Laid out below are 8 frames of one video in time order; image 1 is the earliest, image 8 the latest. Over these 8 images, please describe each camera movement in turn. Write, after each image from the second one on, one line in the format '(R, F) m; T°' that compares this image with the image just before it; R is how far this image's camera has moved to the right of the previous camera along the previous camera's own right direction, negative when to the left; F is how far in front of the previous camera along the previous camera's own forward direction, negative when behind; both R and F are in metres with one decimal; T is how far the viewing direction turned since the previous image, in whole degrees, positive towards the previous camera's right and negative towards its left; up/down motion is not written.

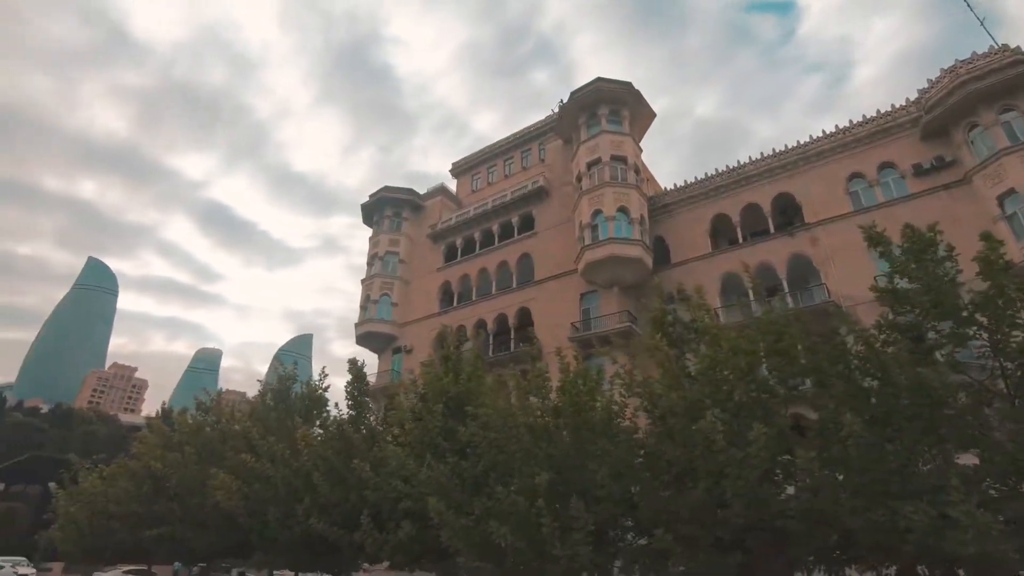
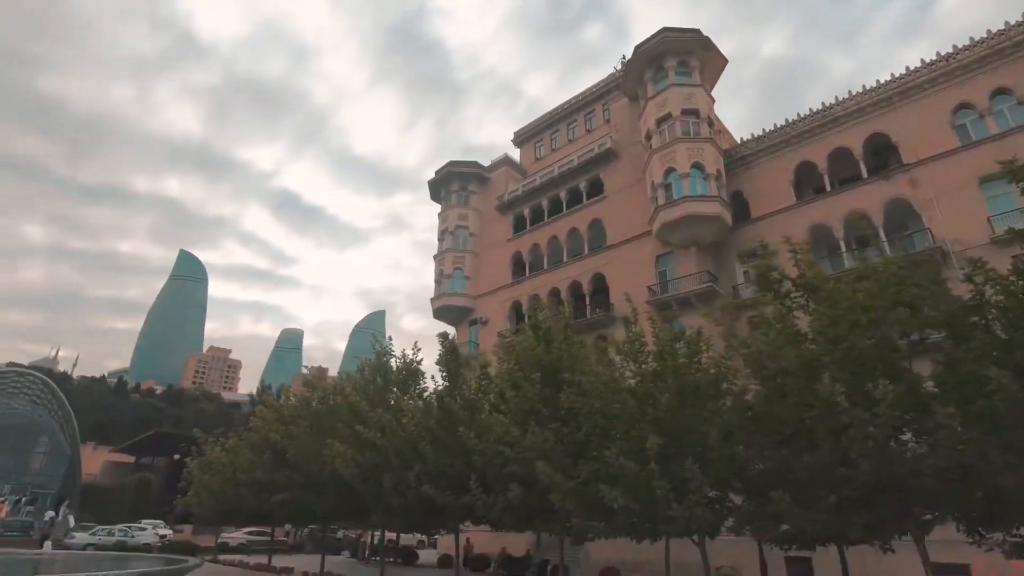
(-0.7, -0.1) m; -7°
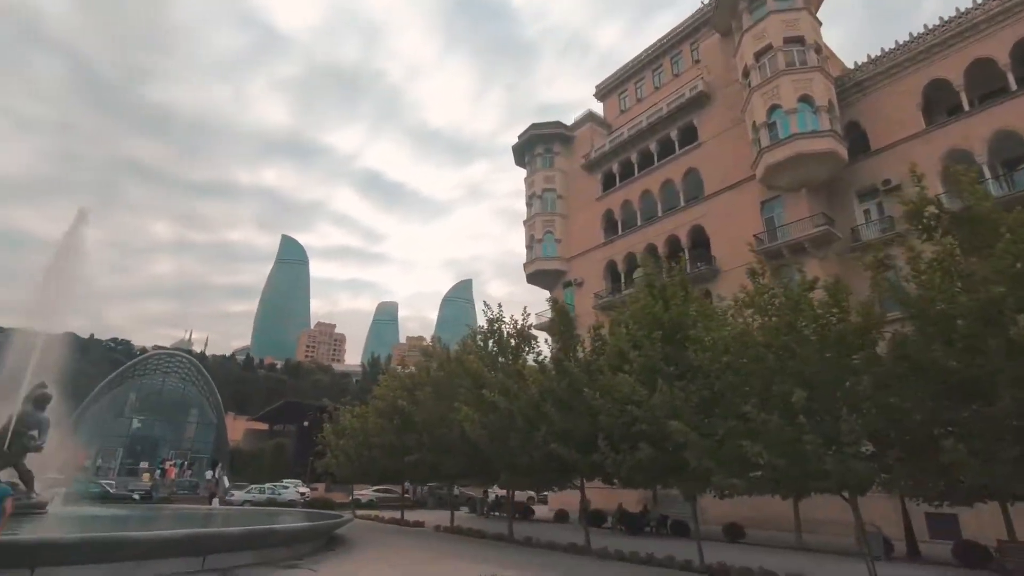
(-0.8, 0.0) m; -9°
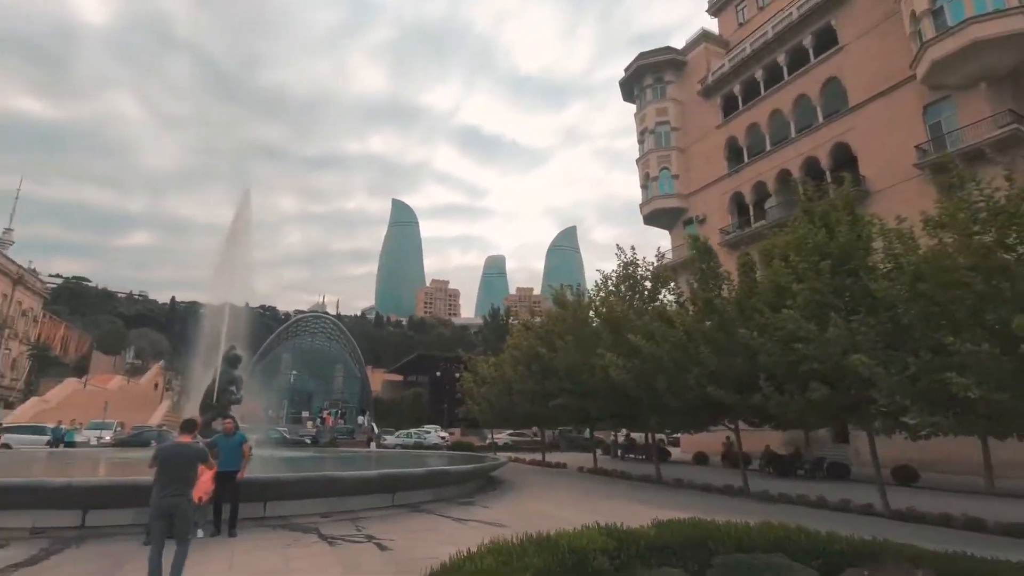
(-1.0, +0.1) m; -11°
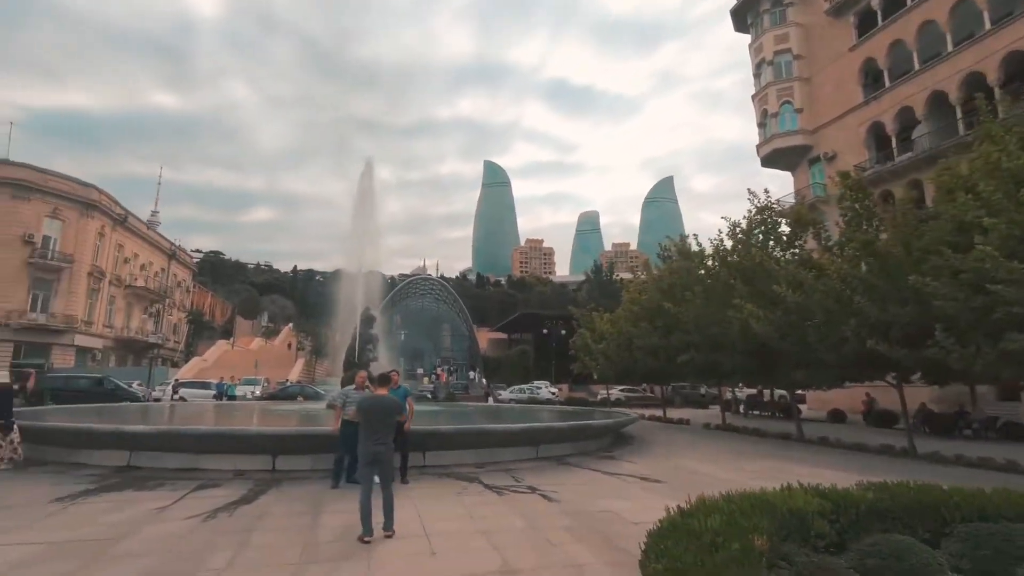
(-1.0, +0.2) m; -10°
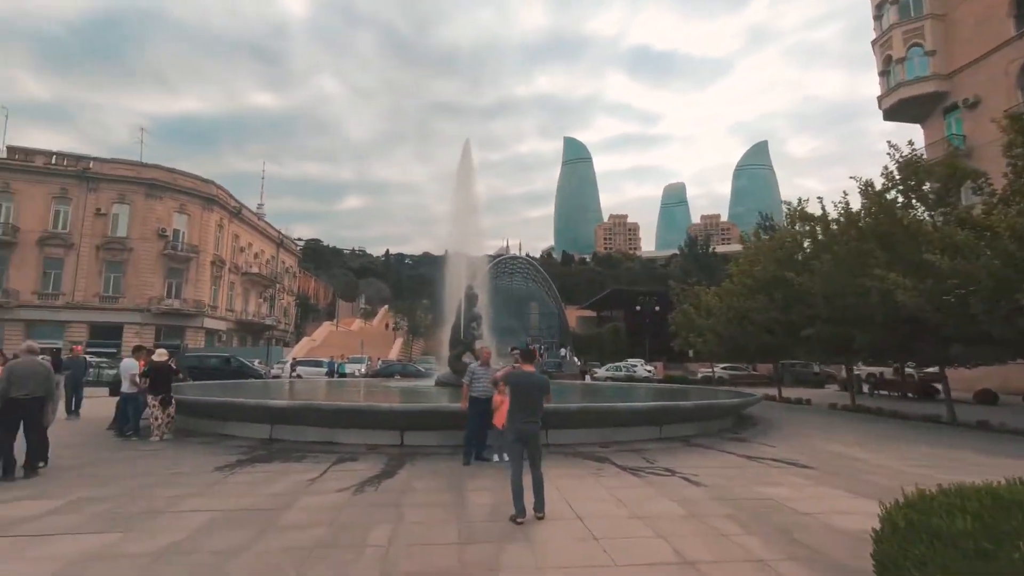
(-0.7, +0.4) m; -9°
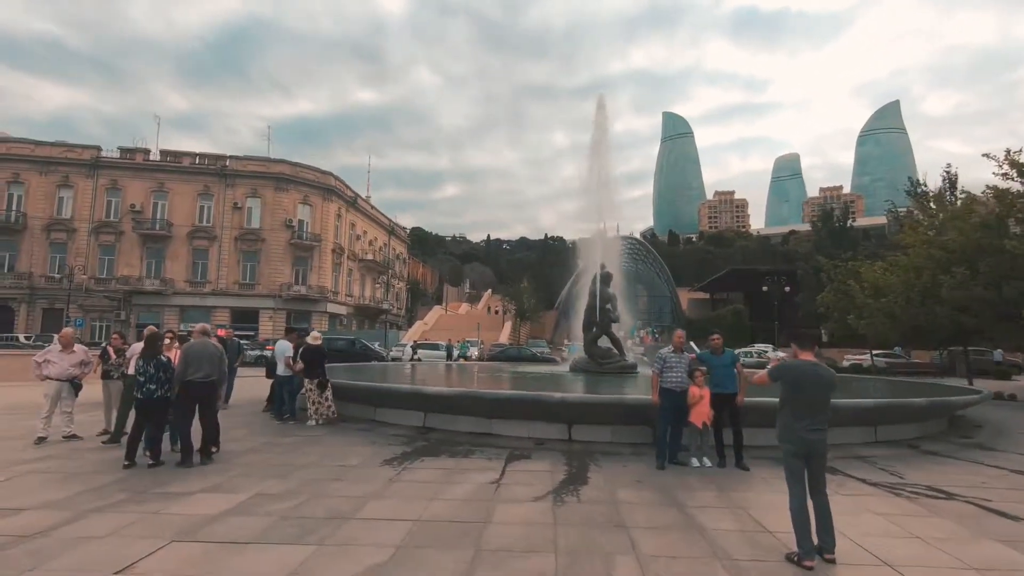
(-1.4, +1.2) m; -10°
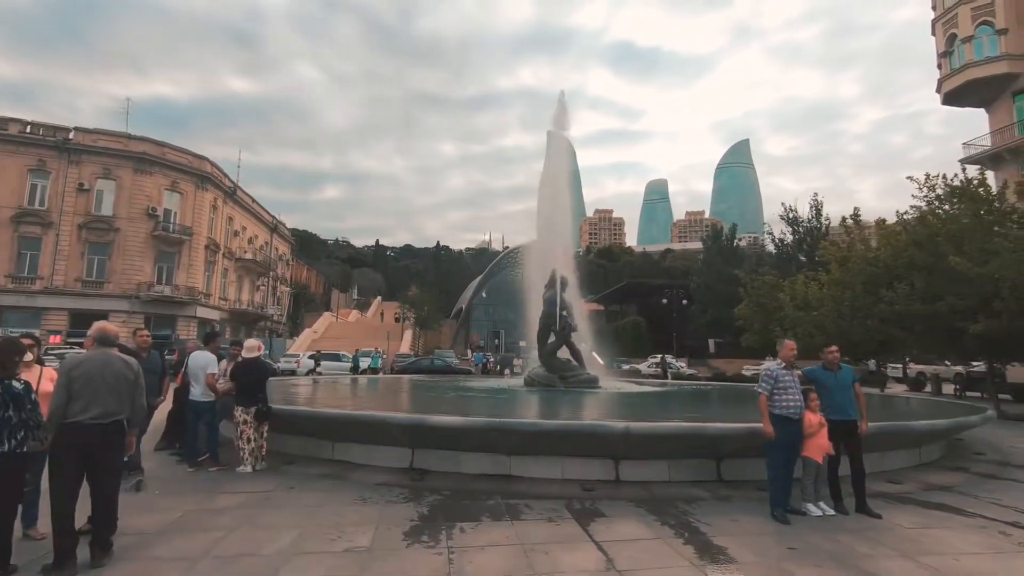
(-1.9, +2.4) m; +12°
